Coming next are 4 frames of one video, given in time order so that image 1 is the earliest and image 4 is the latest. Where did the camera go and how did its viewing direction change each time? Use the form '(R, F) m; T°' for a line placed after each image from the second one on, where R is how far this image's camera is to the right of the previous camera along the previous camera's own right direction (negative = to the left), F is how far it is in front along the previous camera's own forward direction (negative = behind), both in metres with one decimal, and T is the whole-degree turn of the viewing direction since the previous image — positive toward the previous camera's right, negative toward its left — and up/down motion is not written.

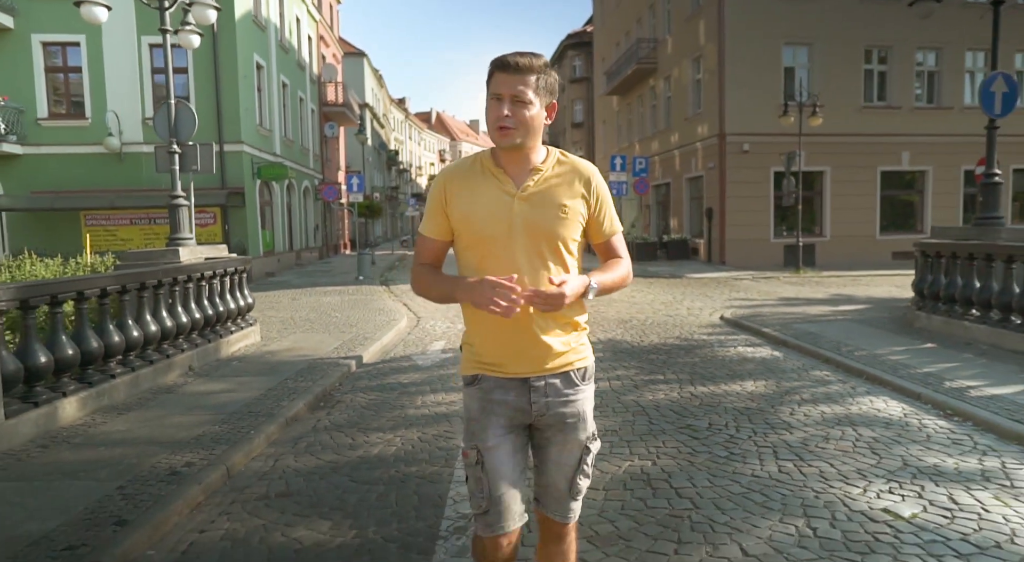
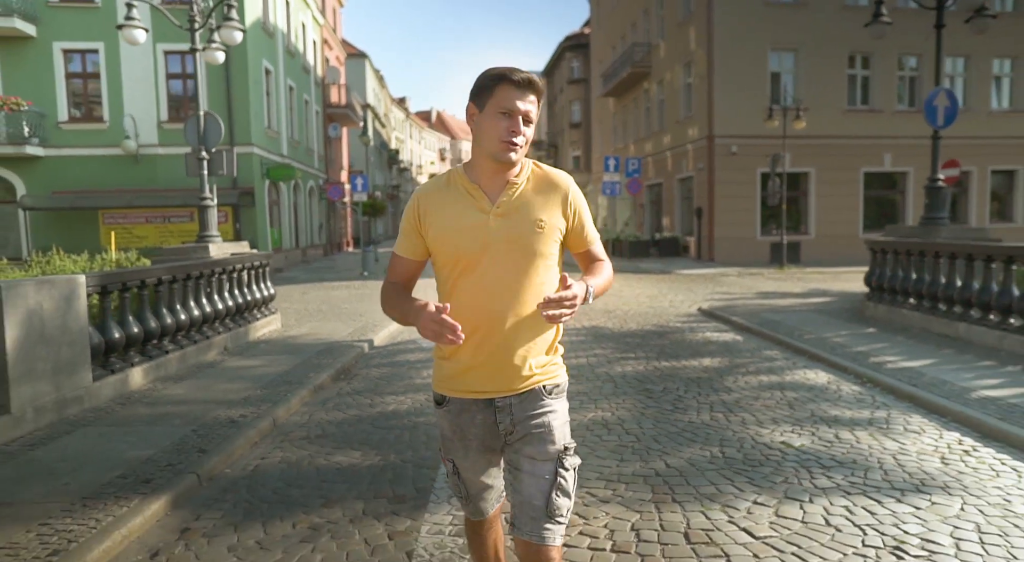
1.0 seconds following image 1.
(+0.1, -1.1) m; 0°
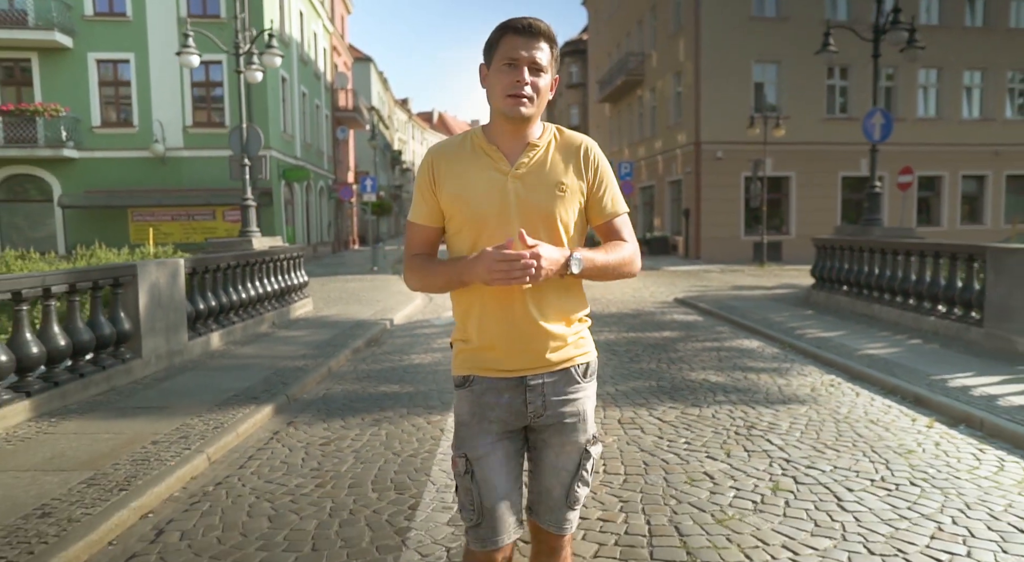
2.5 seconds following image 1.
(0.0, -1.8) m; 0°
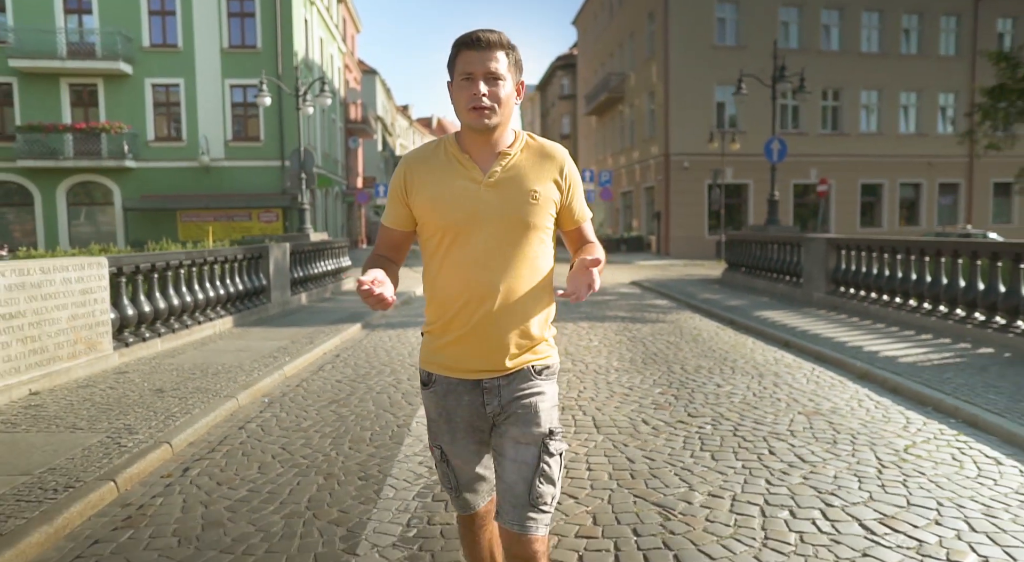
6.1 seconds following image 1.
(+0.2, -4.1) m; 0°
